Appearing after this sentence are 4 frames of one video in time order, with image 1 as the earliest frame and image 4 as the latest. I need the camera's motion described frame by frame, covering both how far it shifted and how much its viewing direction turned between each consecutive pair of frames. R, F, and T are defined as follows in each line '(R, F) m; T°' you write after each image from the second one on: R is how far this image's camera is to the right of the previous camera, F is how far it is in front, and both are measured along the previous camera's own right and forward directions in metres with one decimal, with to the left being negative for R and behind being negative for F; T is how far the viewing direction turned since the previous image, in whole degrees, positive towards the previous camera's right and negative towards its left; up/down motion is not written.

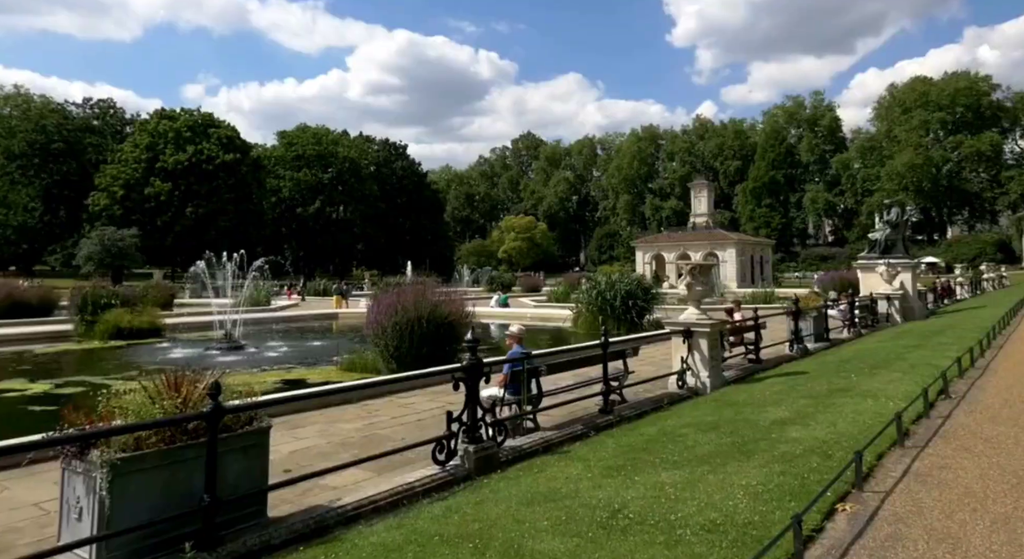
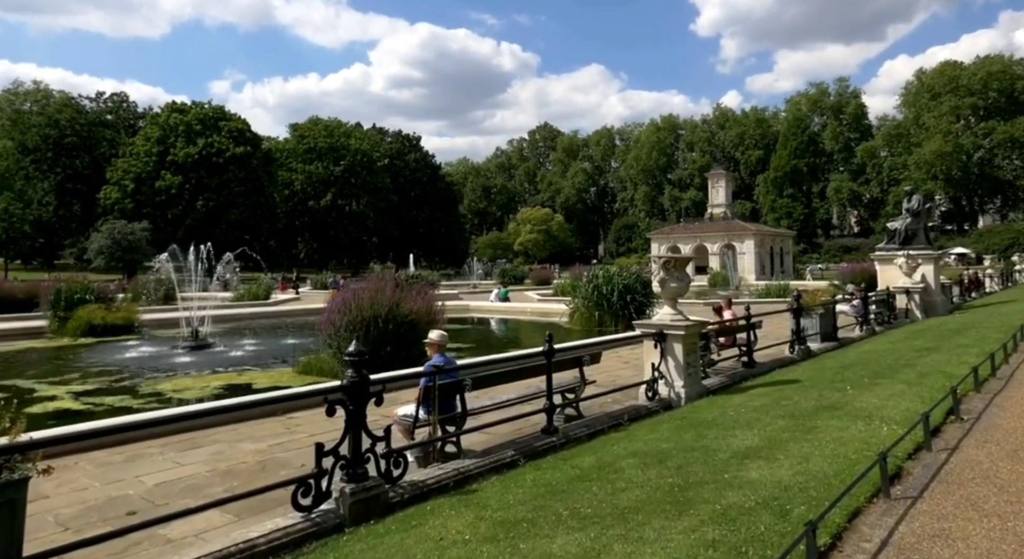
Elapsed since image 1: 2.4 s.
(+0.9, +1.2) m; -2°
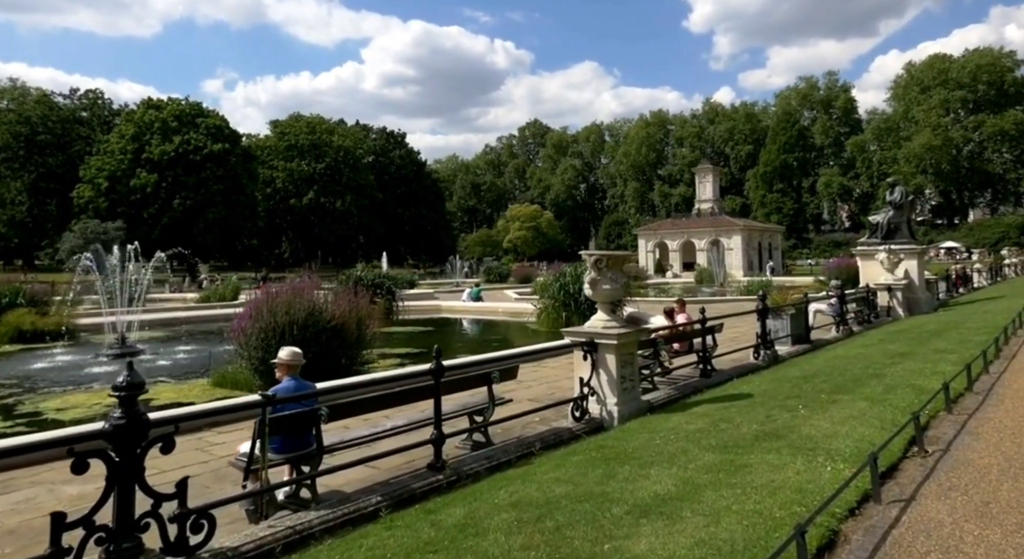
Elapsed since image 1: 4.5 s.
(+0.9, +1.1) m; 0°
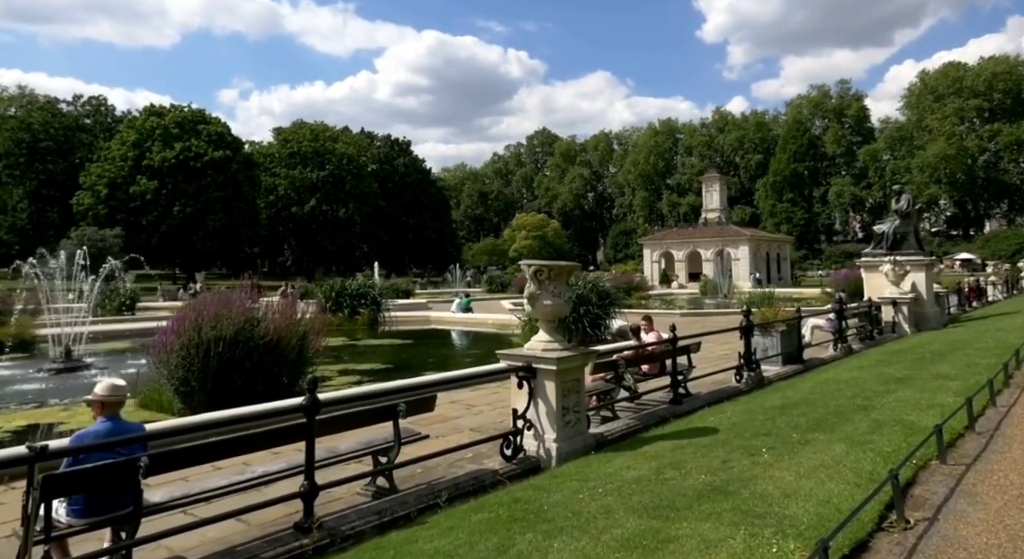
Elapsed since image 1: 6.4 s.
(+0.8, +1.1) m; -1°
